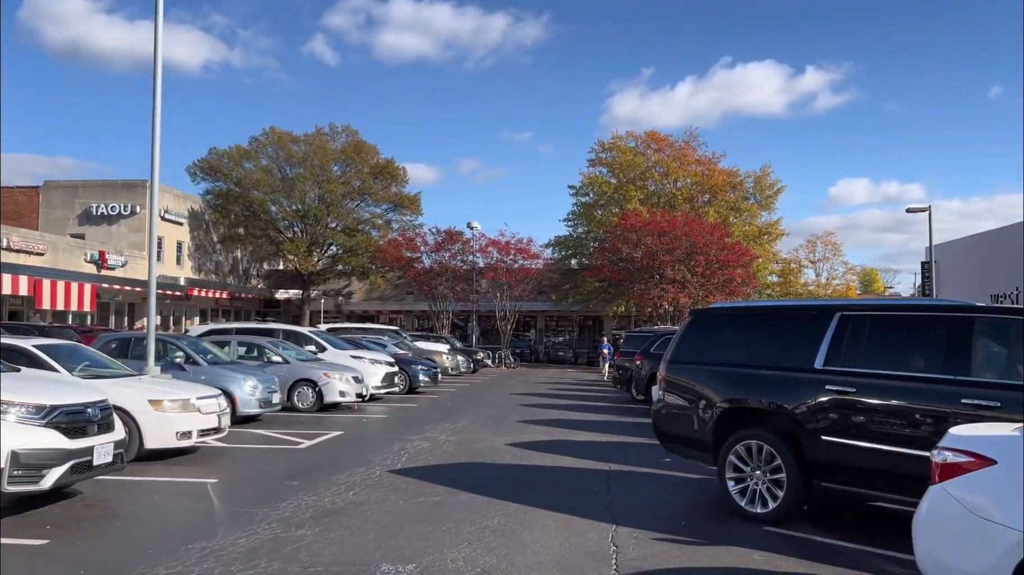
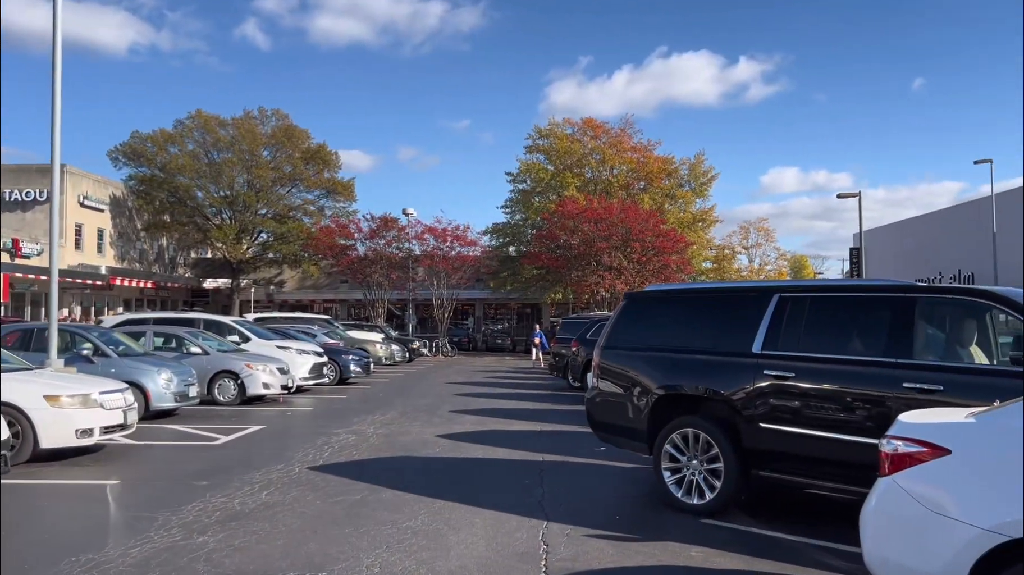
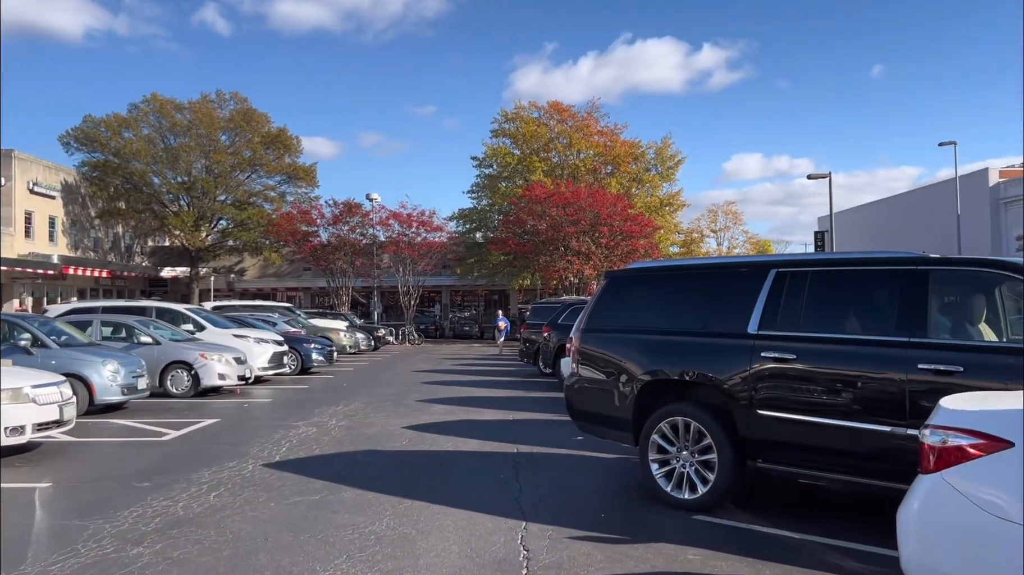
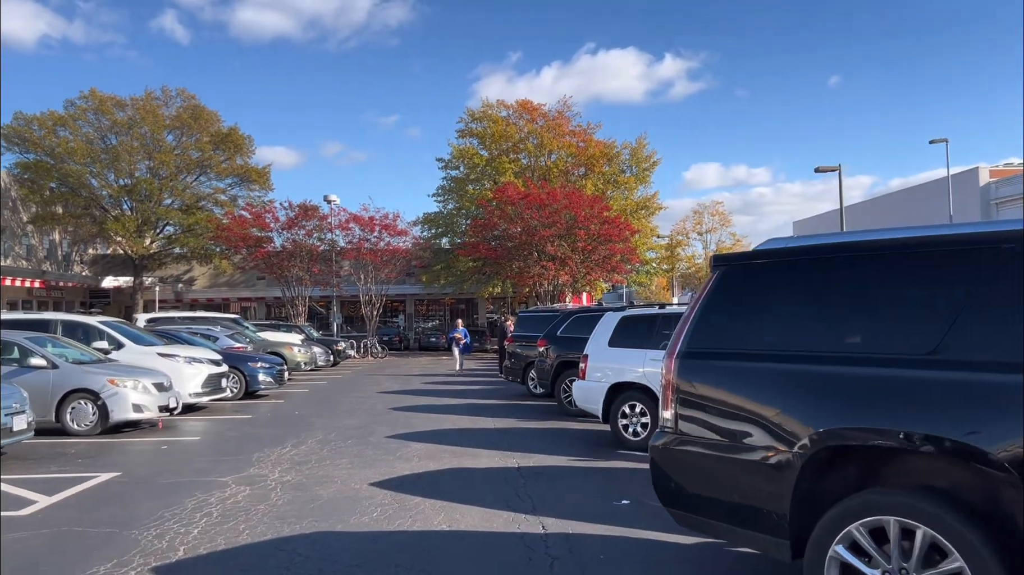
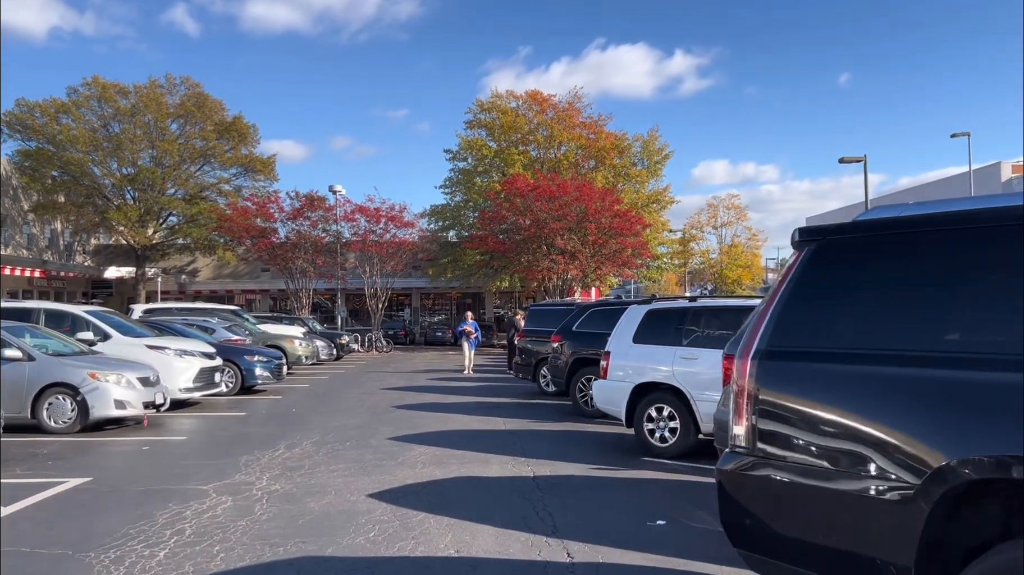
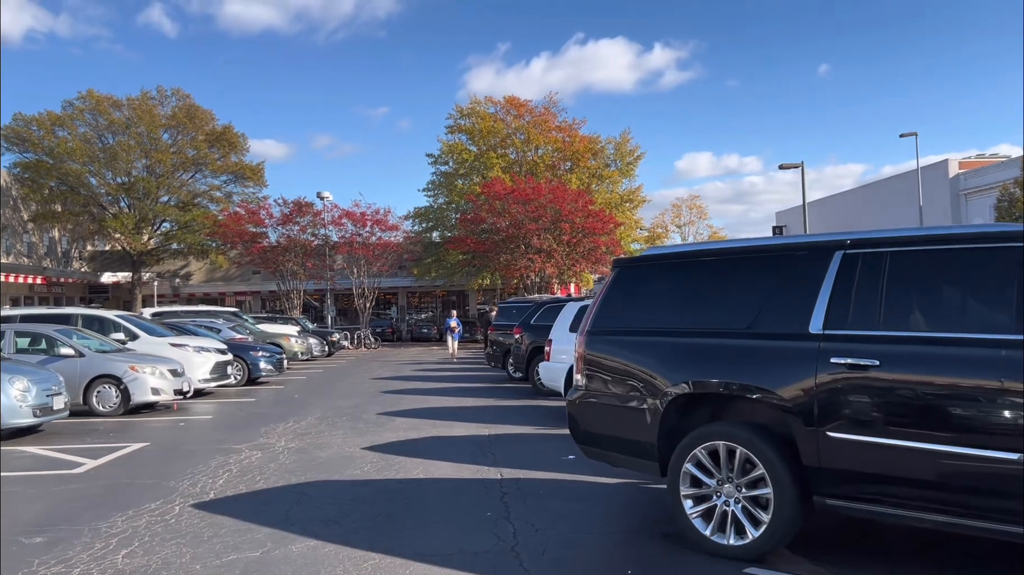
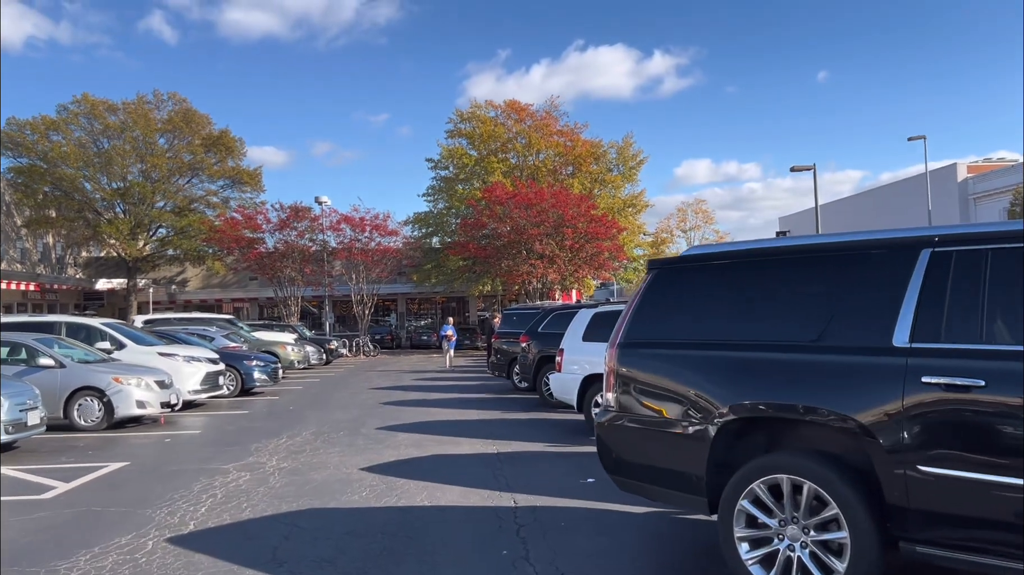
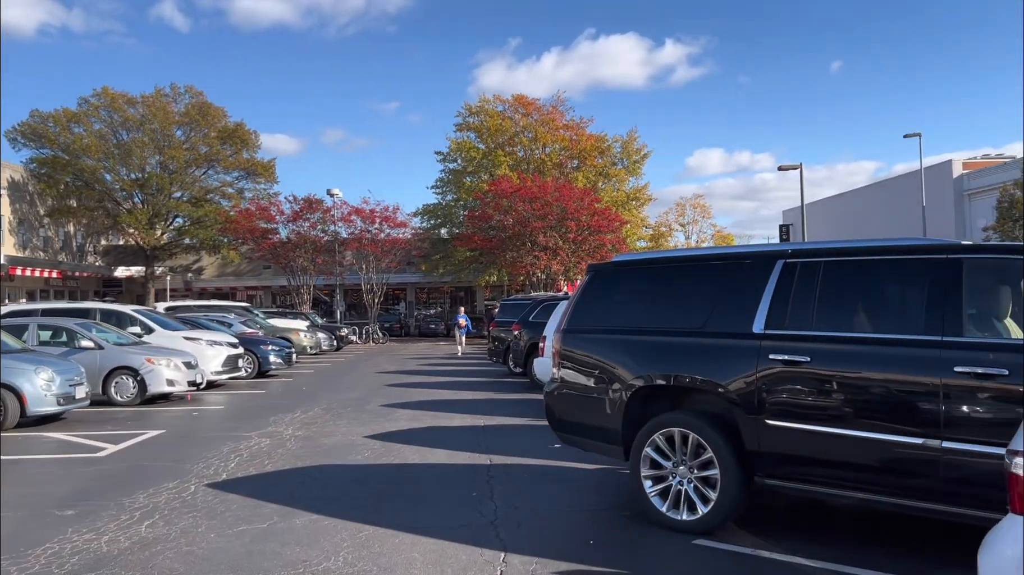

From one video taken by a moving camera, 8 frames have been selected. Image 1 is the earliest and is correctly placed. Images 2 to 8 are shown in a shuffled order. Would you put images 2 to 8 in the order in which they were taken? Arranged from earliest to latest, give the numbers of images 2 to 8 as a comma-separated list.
2, 3, 8, 6, 7, 4, 5
